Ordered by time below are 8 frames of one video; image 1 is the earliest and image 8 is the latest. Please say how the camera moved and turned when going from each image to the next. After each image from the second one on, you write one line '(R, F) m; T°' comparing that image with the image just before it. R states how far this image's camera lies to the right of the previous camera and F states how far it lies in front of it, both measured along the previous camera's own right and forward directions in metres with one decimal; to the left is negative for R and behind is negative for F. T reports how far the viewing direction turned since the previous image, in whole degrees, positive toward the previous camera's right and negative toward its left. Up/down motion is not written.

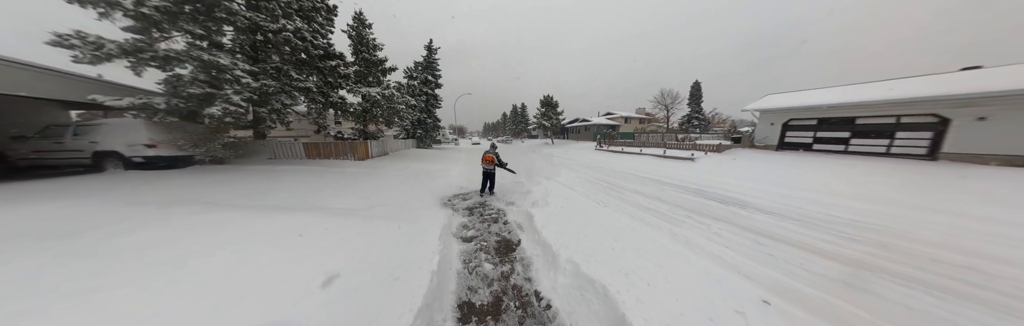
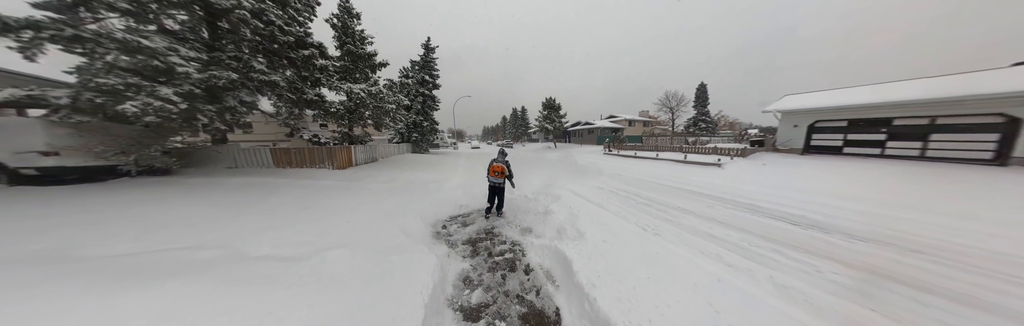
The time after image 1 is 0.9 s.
(-0.4, +1.5) m; 0°
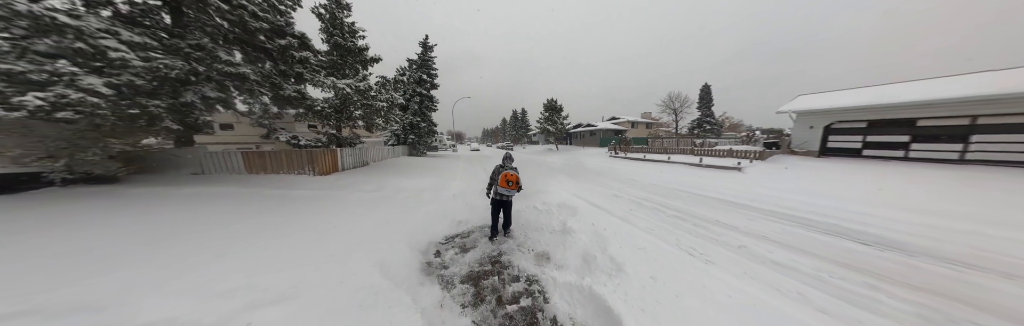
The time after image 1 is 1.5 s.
(-0.2, +0.9) m; 0°
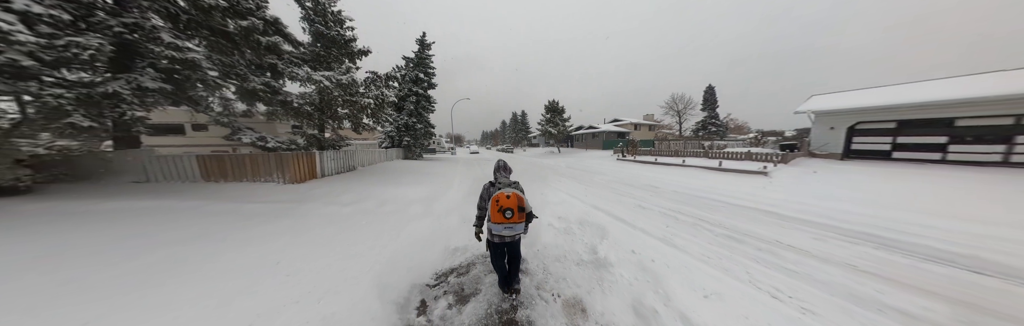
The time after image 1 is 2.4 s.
(-0.2, +1.0) m; 0°
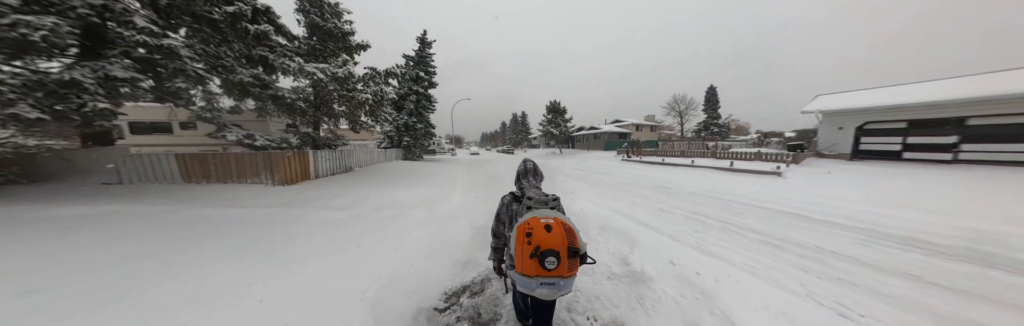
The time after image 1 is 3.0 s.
(-0.3, +0.4) m; 0°
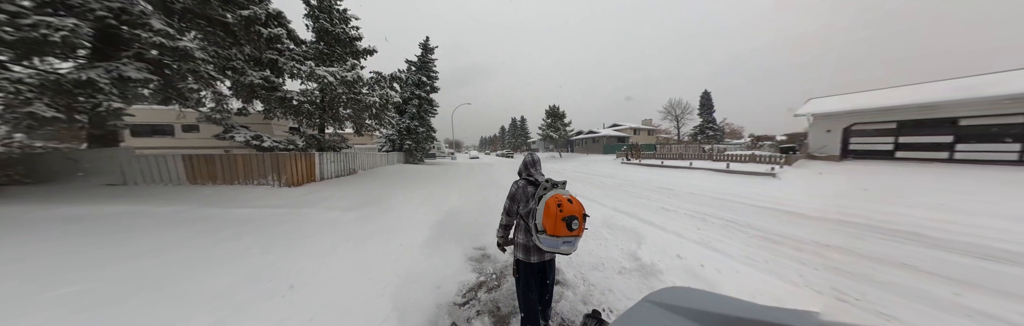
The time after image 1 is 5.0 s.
(-0.2, -0.1) m; +1°
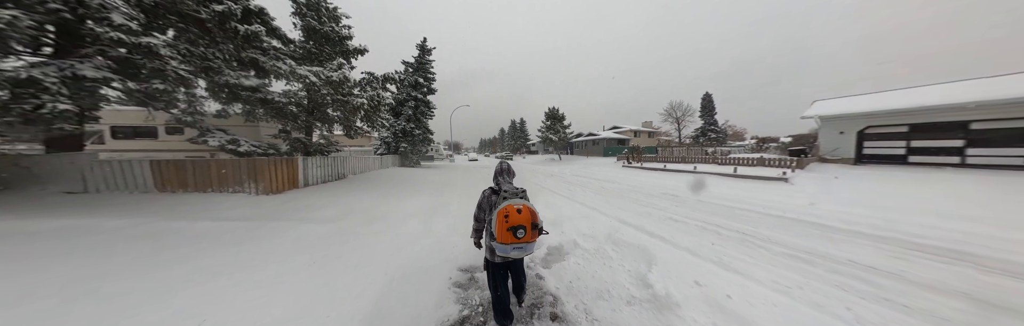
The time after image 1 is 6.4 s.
(+0.1, +0.4) m; 0°
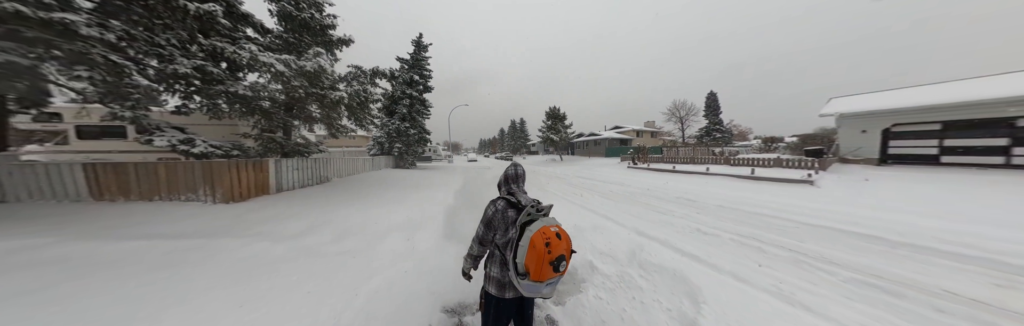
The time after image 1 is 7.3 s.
(0.0, +0.7) m; 0°
